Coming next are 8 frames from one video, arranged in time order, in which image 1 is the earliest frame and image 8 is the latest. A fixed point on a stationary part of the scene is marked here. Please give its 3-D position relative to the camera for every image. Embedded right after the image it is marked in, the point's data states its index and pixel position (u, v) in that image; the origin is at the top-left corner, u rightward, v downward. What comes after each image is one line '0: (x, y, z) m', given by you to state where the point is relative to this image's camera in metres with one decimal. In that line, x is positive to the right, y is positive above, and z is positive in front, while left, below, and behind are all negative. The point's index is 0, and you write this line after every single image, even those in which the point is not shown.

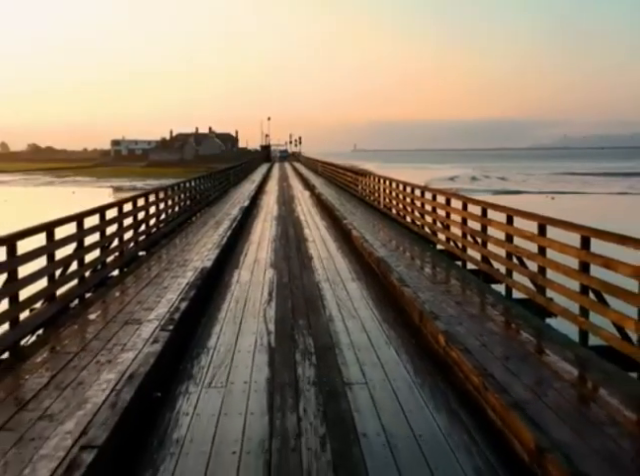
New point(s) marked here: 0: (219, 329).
0: (-1.0, -0.9, +5.3) m
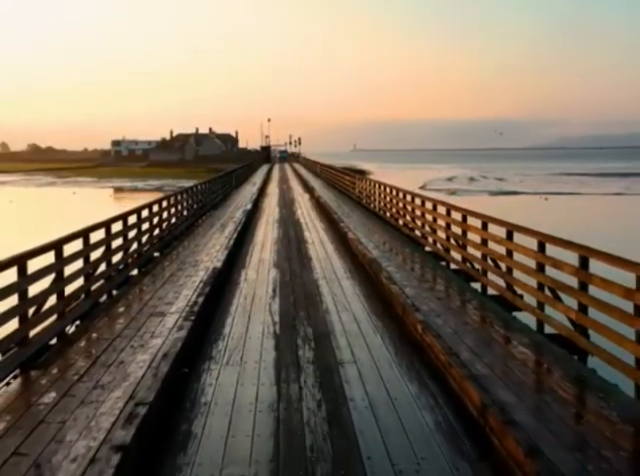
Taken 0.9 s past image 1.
0: (-1.0, -0.9, +6.2) m
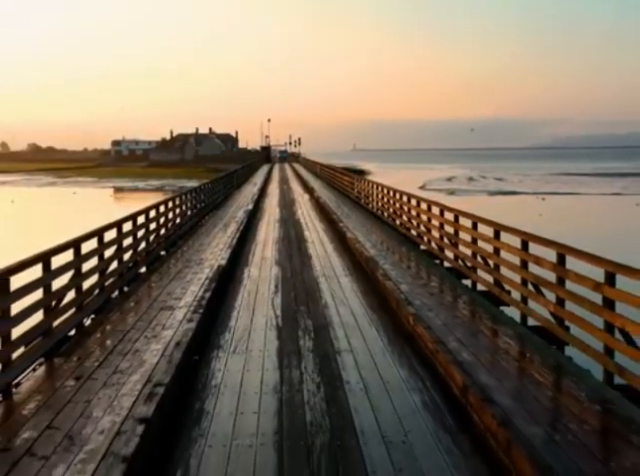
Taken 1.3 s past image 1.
0: (-1.0, -0.9, +6.6) m
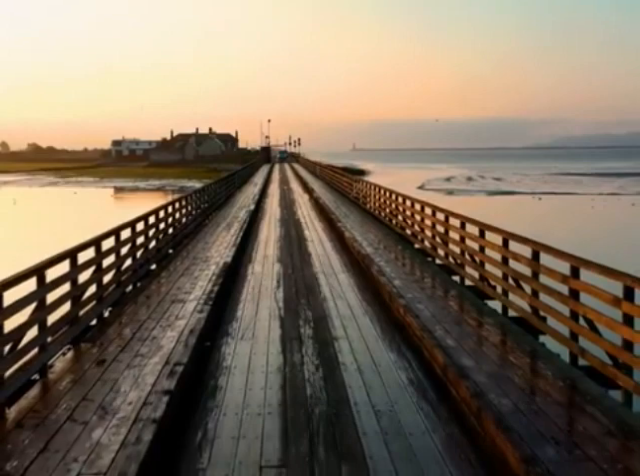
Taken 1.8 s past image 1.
0: (-1.0, -0.9, +7.2) m
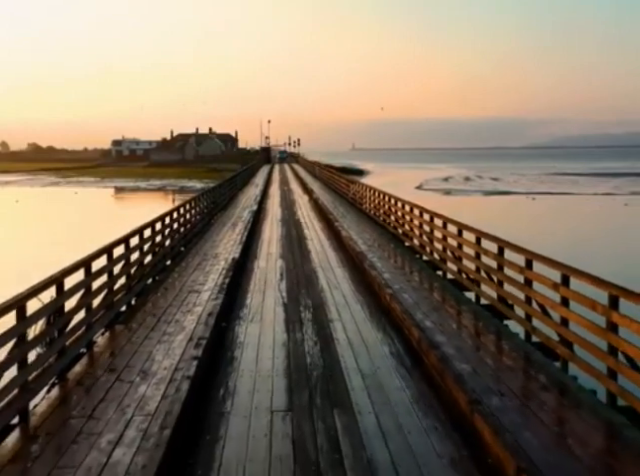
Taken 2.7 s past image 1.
0: (-1.1, -0.9, +8.2) m
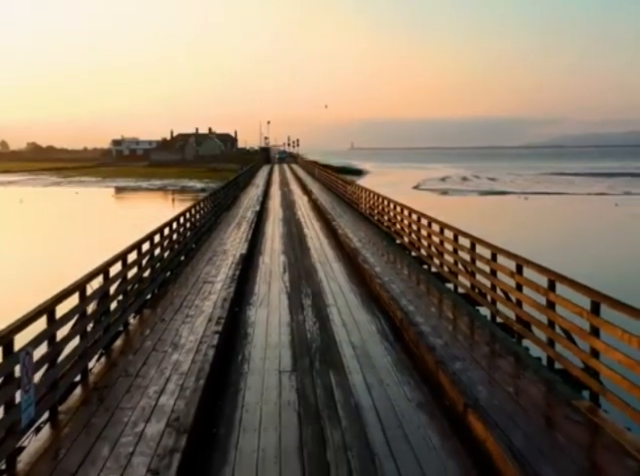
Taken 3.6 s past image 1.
0: (-1.1, -0.8, +9.4) m
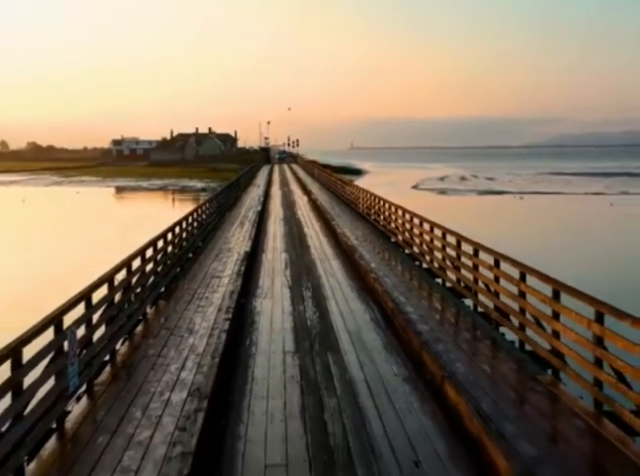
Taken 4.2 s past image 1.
0: (-1.1, -0.8, +10.1) m
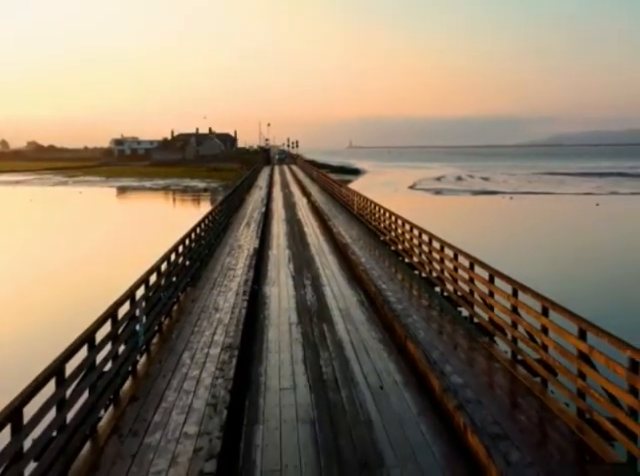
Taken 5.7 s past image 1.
0: (-1.1, -0.8, +12.1) m
